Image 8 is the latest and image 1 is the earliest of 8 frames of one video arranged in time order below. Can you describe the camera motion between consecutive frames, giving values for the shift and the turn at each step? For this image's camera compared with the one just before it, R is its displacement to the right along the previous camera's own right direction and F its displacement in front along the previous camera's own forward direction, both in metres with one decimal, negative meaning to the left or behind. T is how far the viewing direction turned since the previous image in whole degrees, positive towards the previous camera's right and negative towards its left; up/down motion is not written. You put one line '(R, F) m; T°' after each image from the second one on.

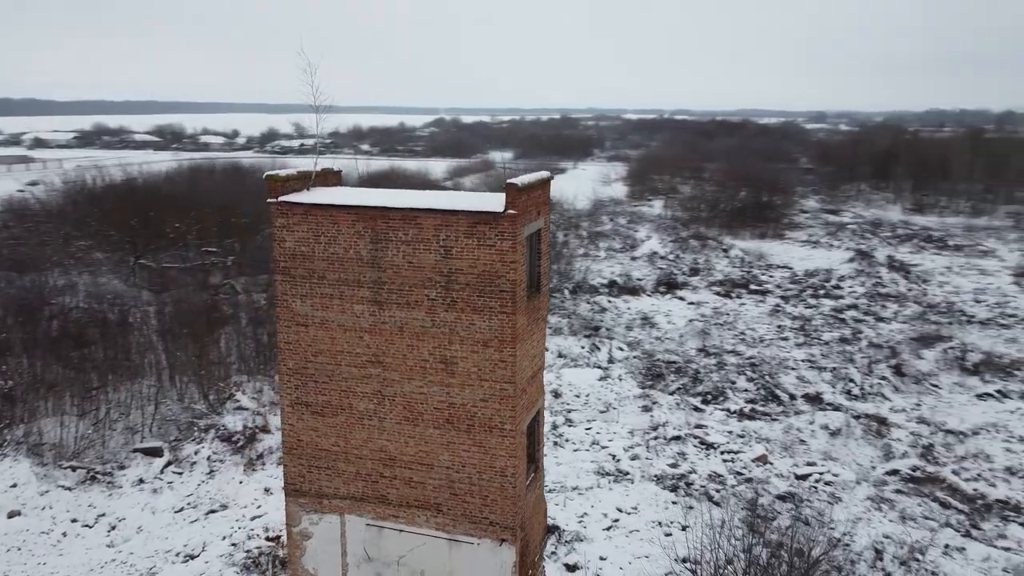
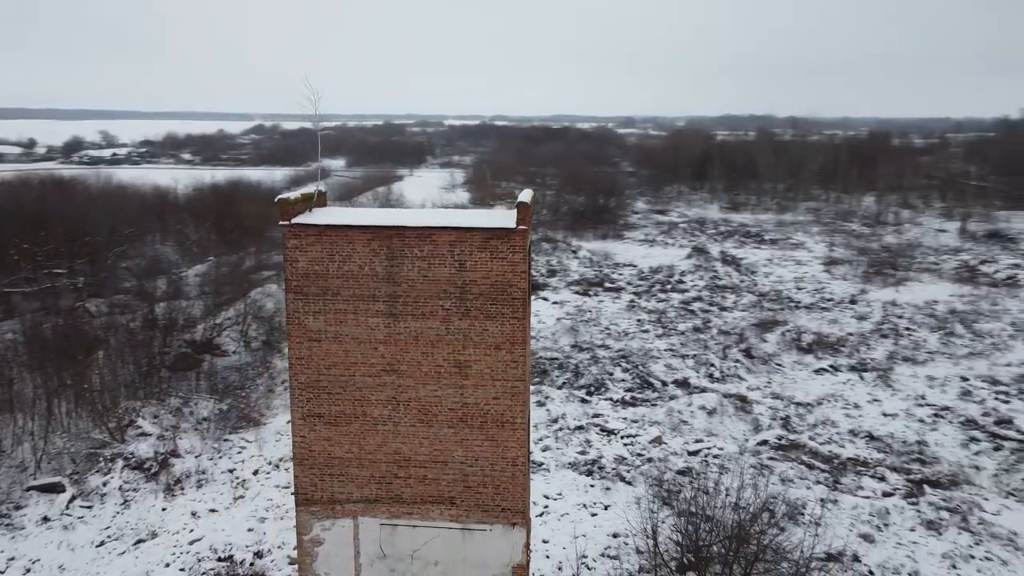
(-1.3, -0.5) m; +12°
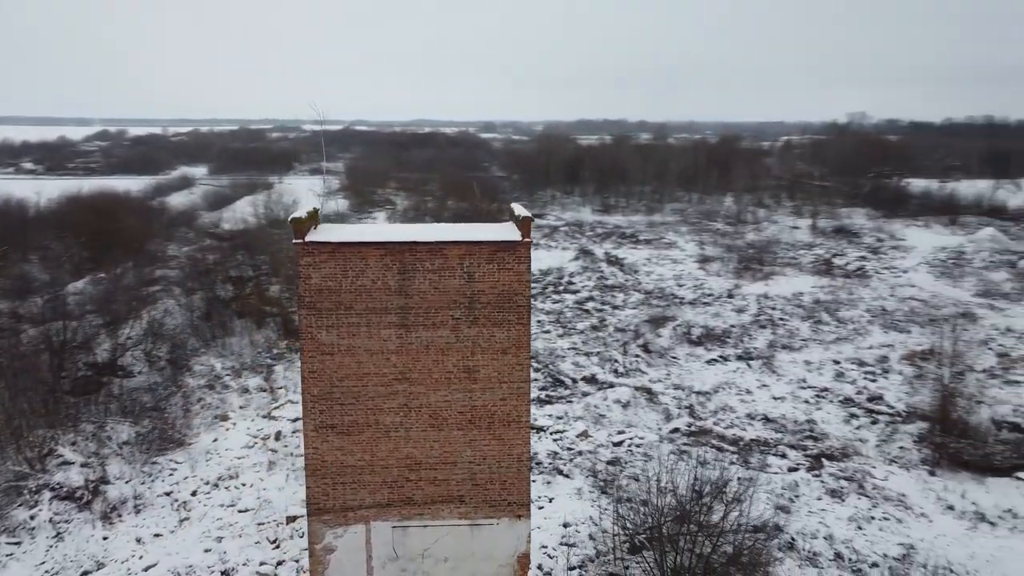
(-1.1, -0.4) m; +10°
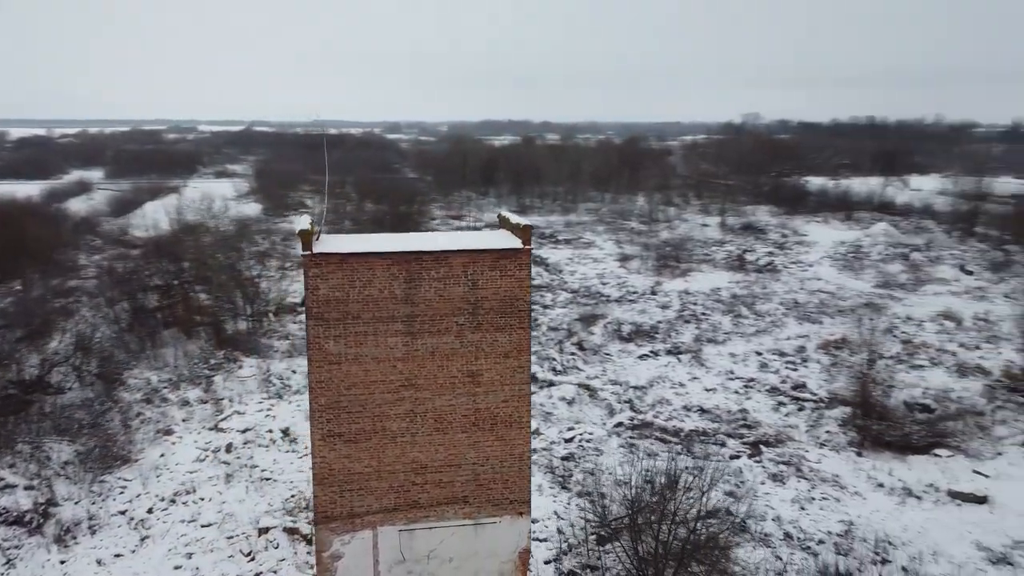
(-0.8, -0.2) m; +7°
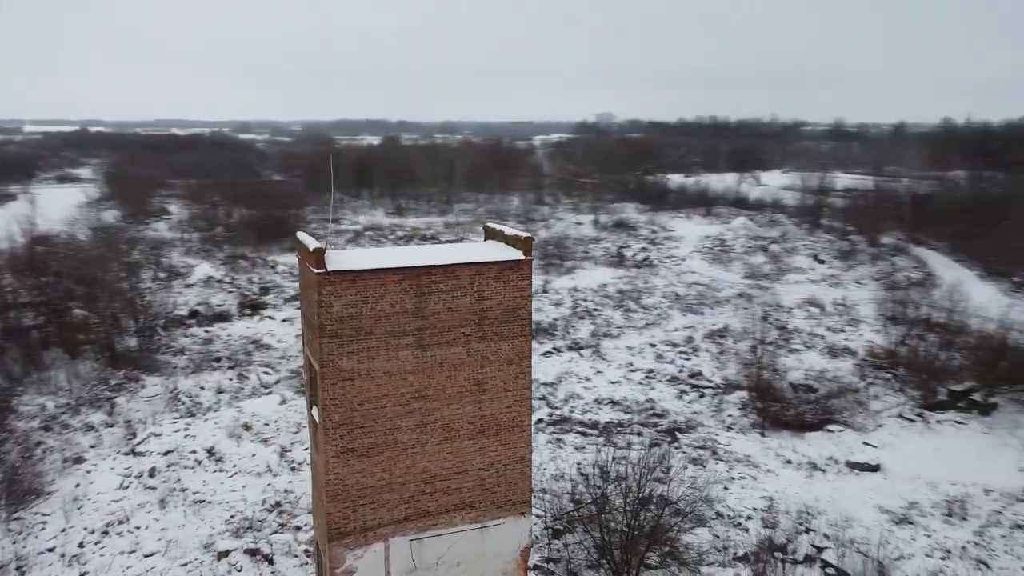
(-1.2, -0.2) m; +10°
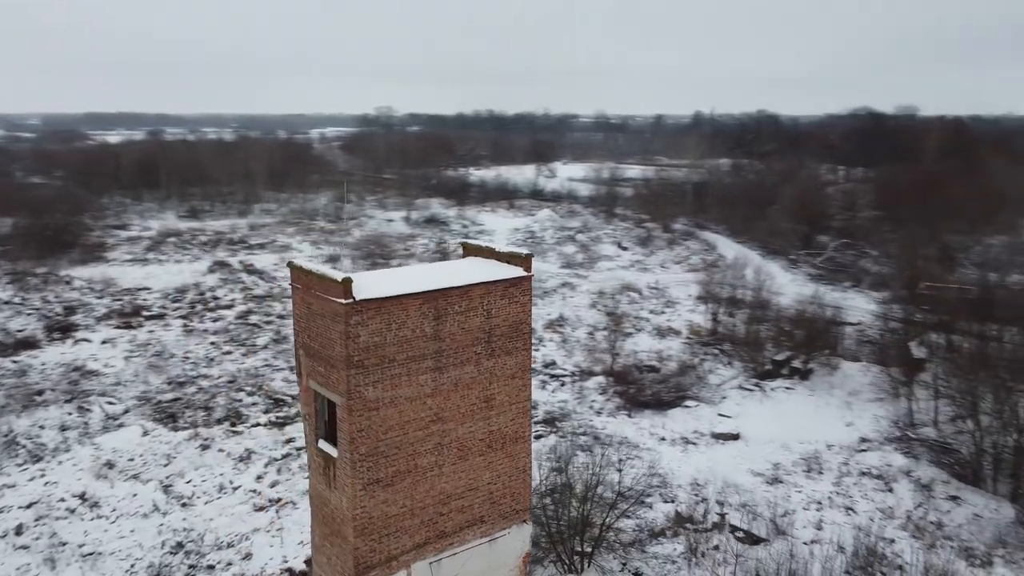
(-1.9, +0.1) m; +15°
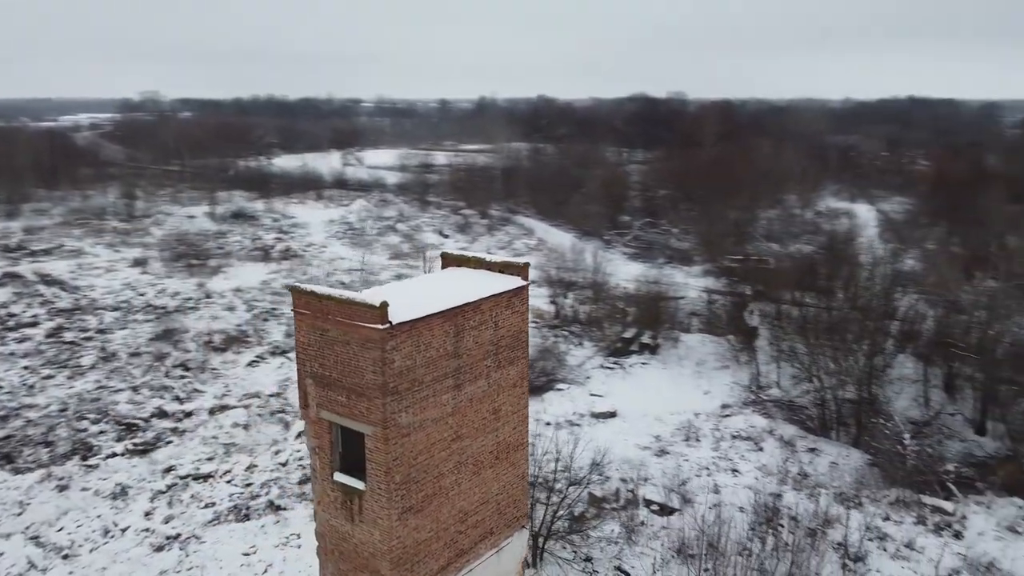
(-1.8, +0.3) m; +15°
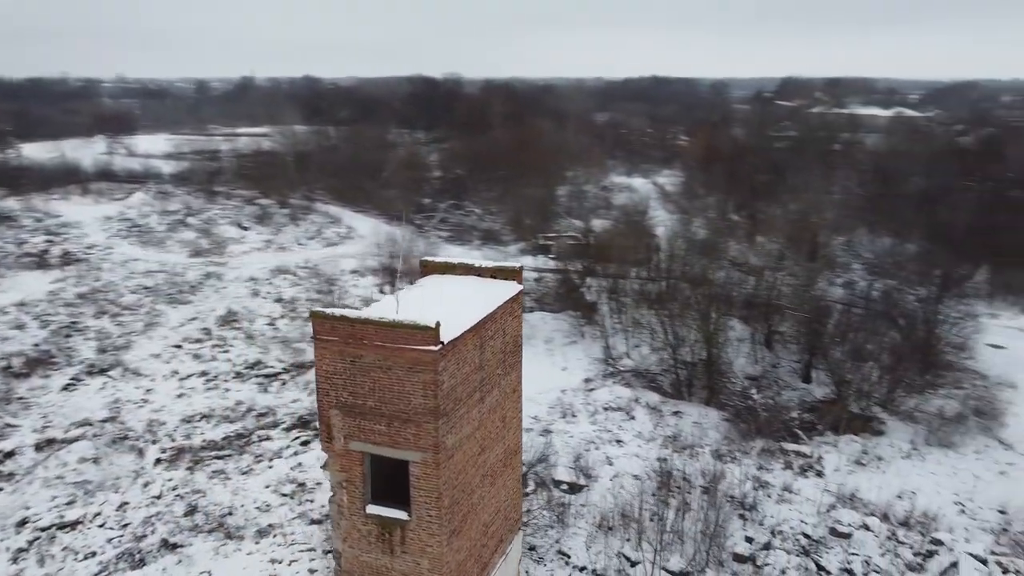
(-1.9, +0.4) m; +16°
